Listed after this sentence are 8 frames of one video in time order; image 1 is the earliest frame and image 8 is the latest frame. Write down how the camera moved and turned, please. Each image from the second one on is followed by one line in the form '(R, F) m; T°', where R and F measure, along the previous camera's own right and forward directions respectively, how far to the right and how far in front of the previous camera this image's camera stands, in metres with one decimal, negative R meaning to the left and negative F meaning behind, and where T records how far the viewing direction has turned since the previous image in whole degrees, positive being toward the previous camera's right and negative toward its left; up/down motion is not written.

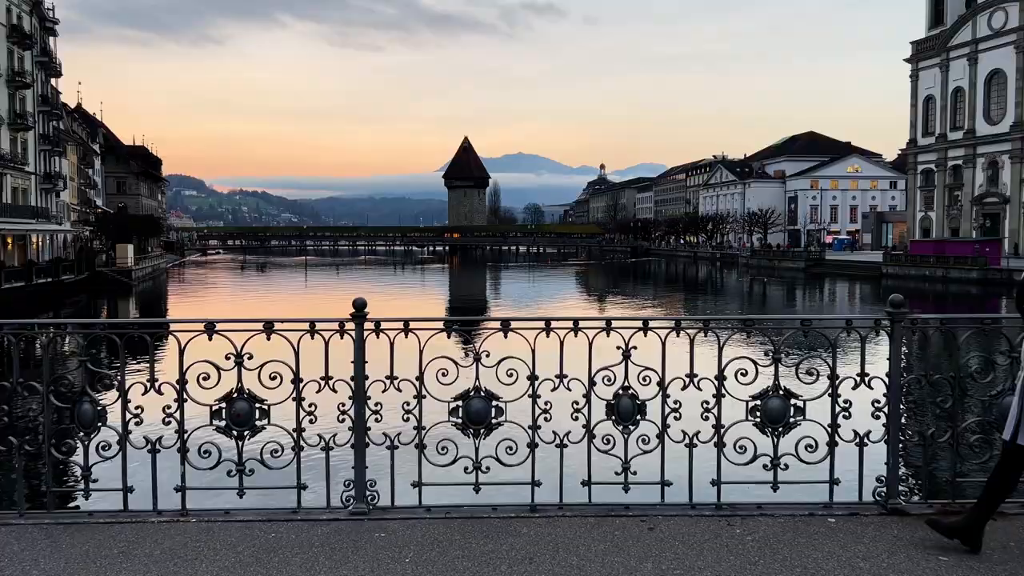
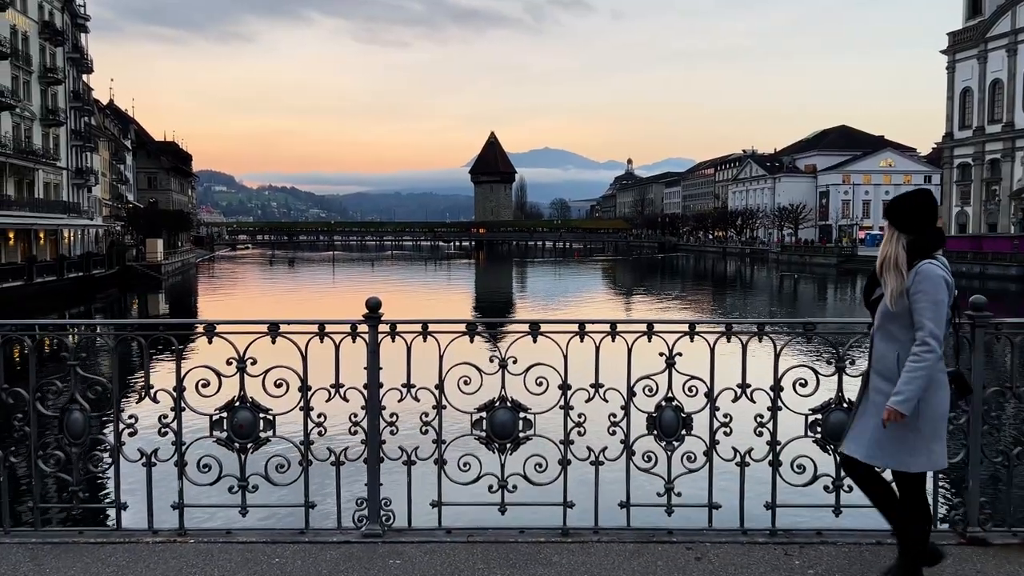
(0.0, +0.5) m; -2°
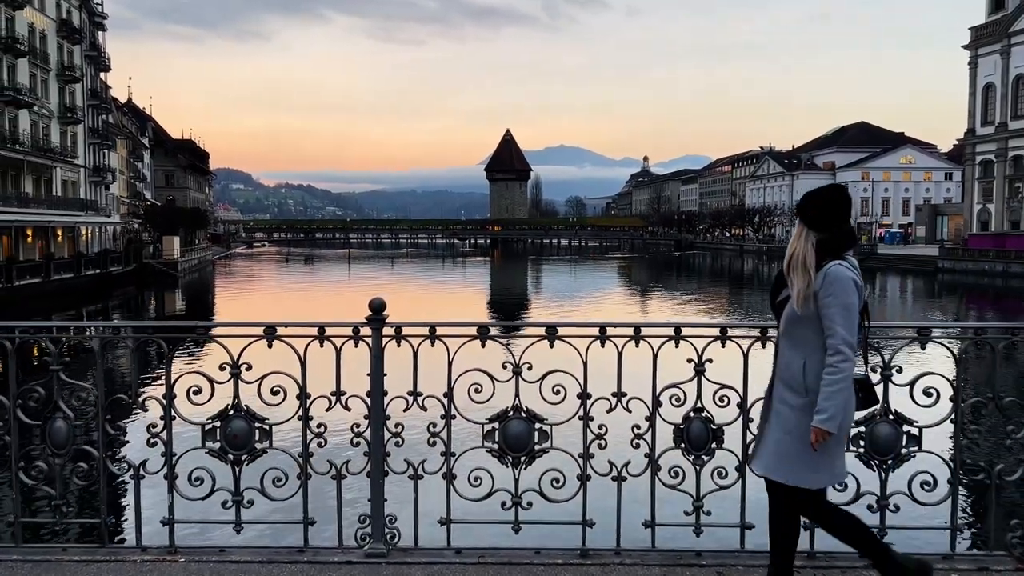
(0.0, +0.3) m; -1°
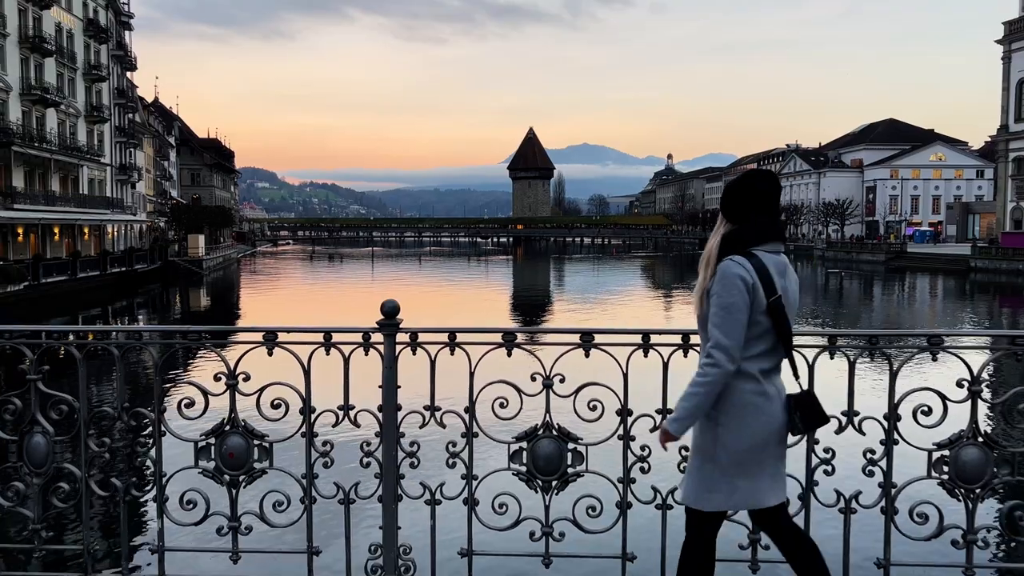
(0.0, +0.4) m; -2°
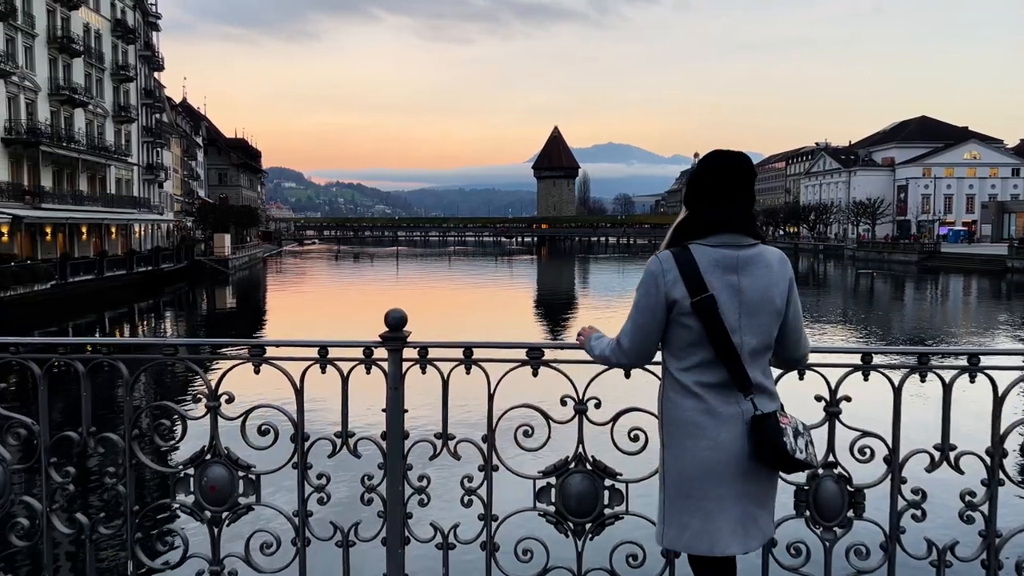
(0.0, +0.5) m; -2°
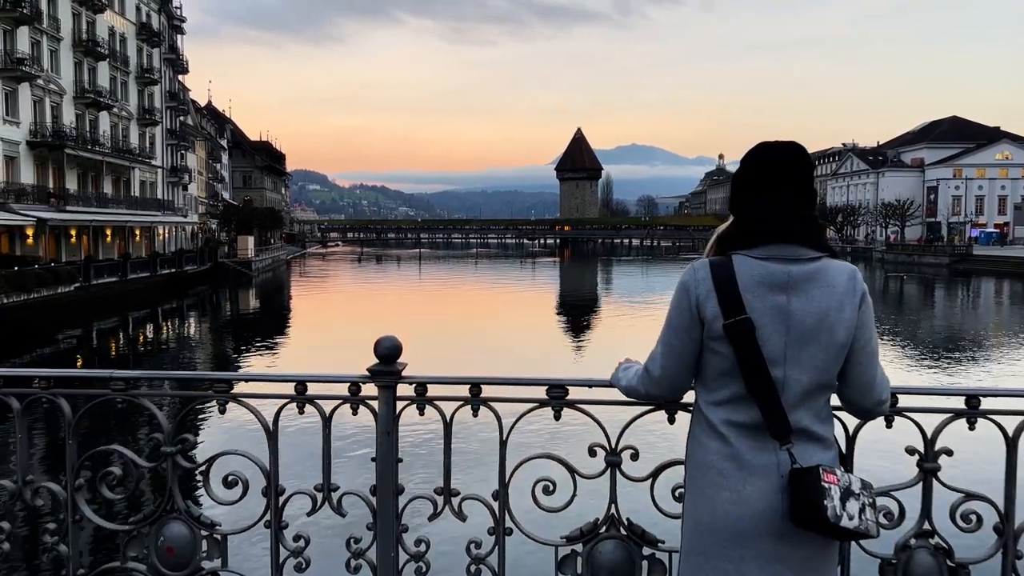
(0.0, +0.5) m; -2°
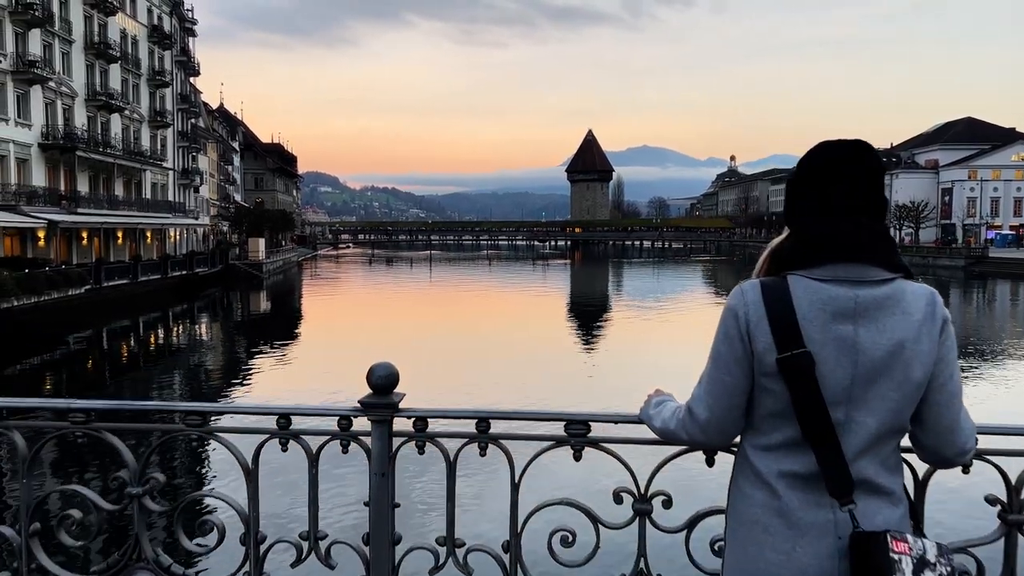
(0.0, +0.3) m; -1°
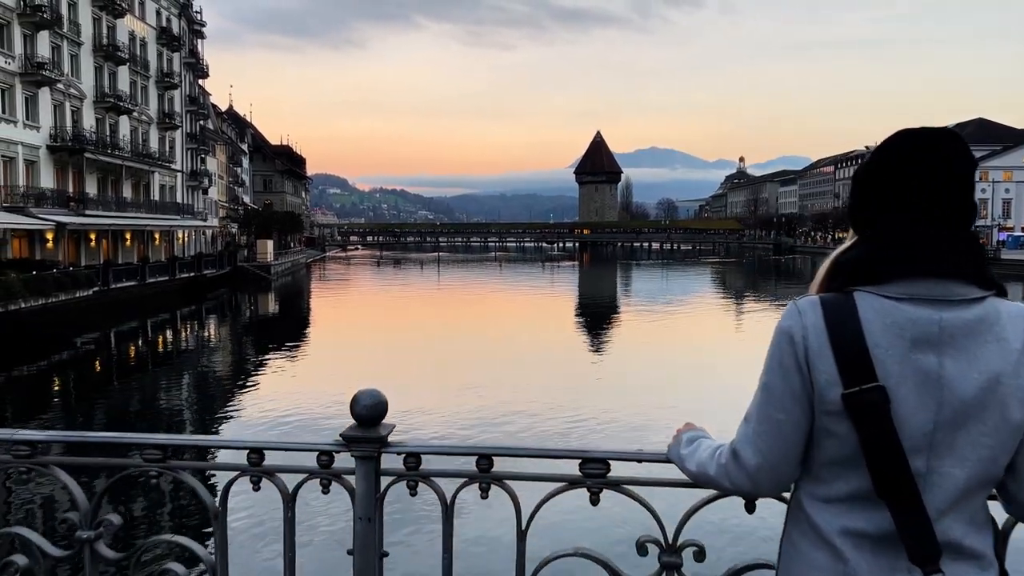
(0.0, +0.3) m; -1°
